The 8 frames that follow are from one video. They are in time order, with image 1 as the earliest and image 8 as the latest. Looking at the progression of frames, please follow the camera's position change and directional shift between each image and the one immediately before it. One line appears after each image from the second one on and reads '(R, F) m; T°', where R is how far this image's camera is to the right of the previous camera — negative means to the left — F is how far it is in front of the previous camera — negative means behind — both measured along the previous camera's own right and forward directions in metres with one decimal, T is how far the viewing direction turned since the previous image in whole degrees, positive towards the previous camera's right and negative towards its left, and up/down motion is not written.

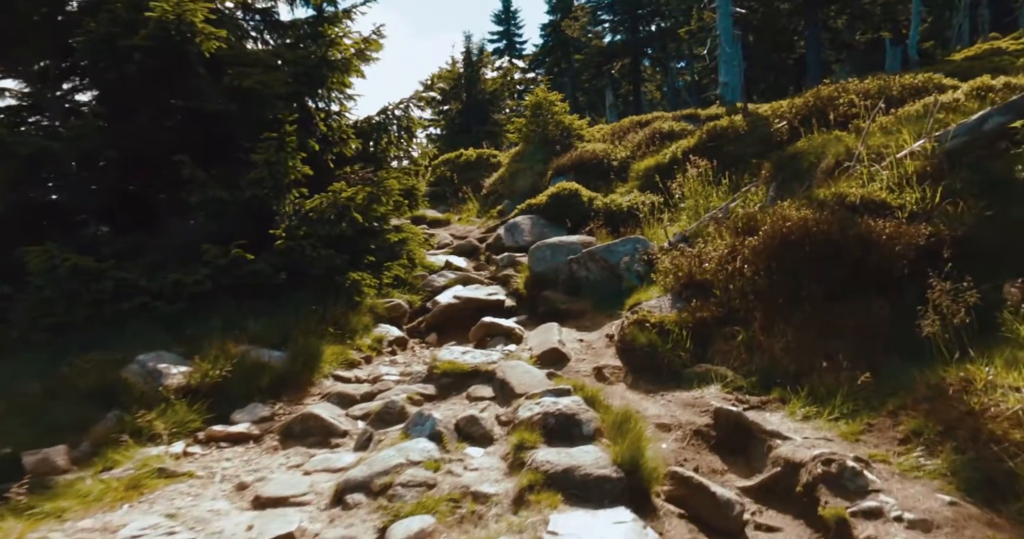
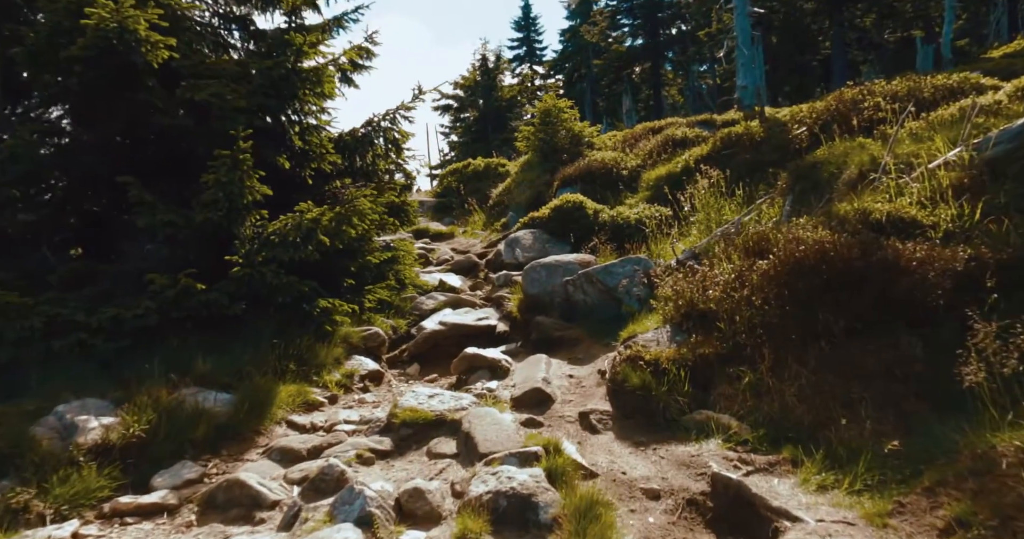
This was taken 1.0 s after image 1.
(+0.3, +0.5) m; -2°
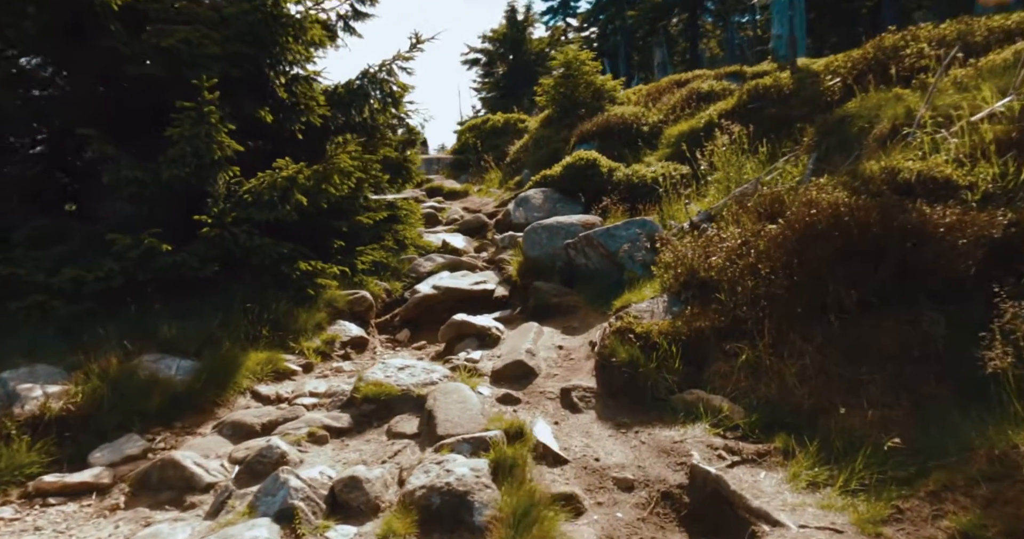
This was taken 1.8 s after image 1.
(+0.3, +0.4) m; -3°
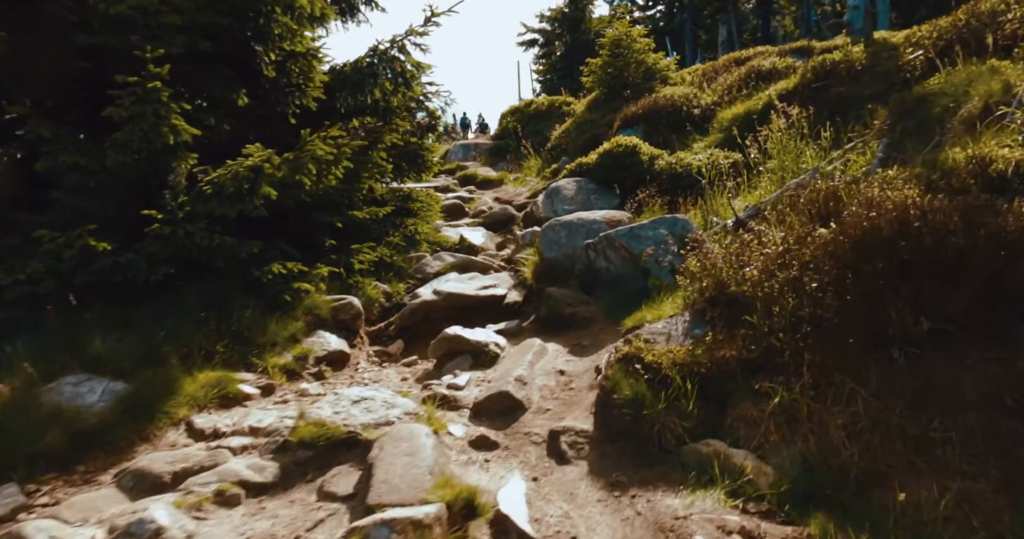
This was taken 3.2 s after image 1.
(+0.4, +0.8) m; -5°
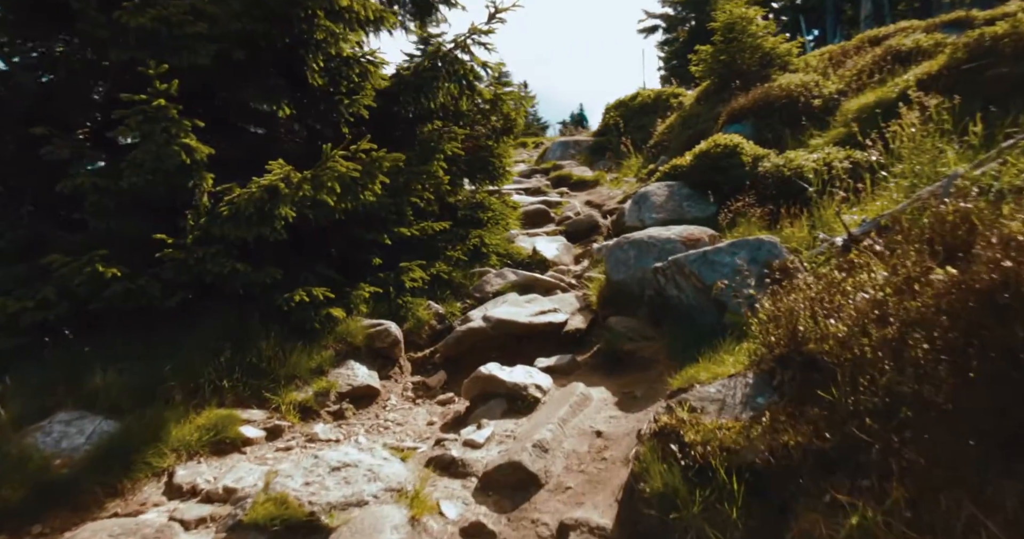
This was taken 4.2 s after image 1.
(+0.5, +0.7) m; -11°
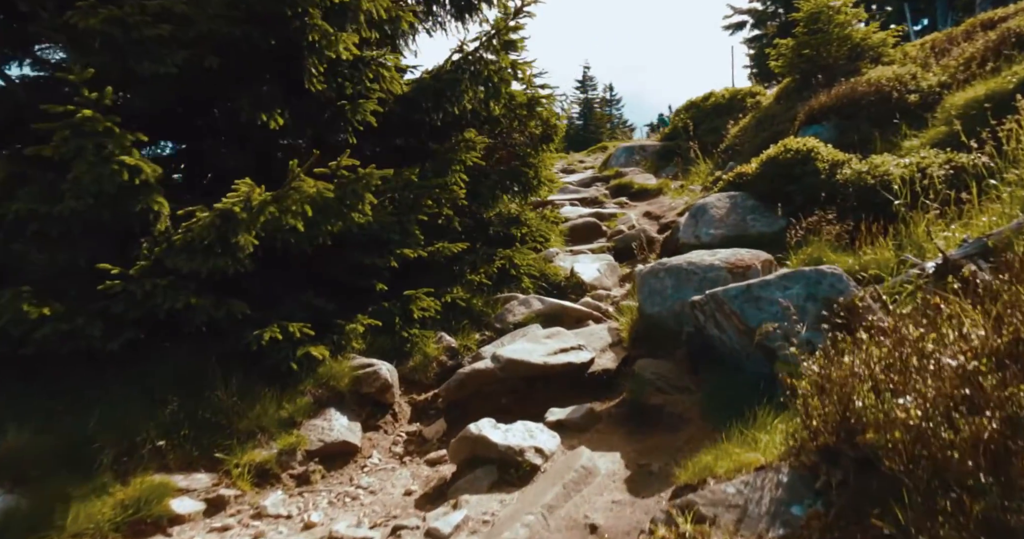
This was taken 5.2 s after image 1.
(+0.5, +0.7) m; -8°
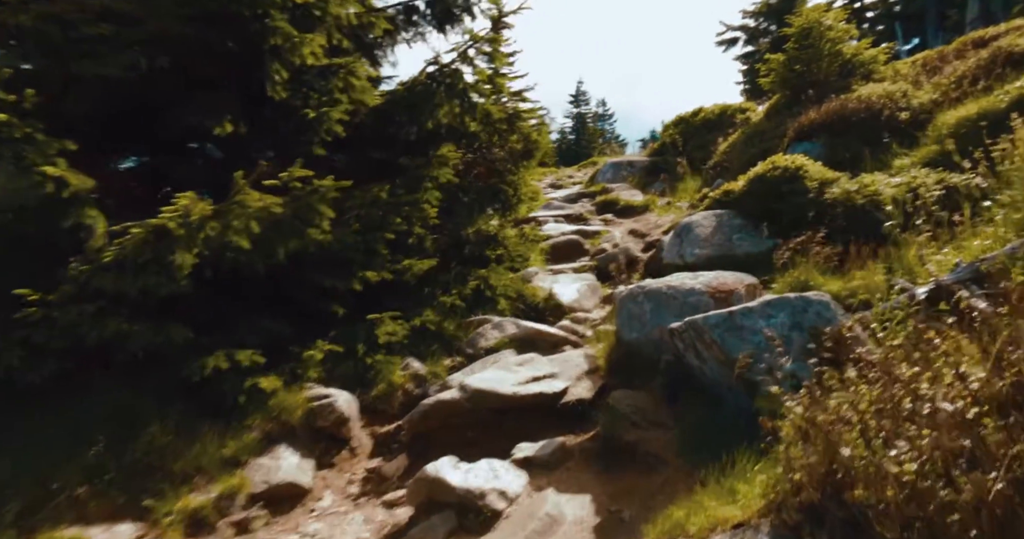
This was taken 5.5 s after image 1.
(+0.2, +0.3) m; +1°
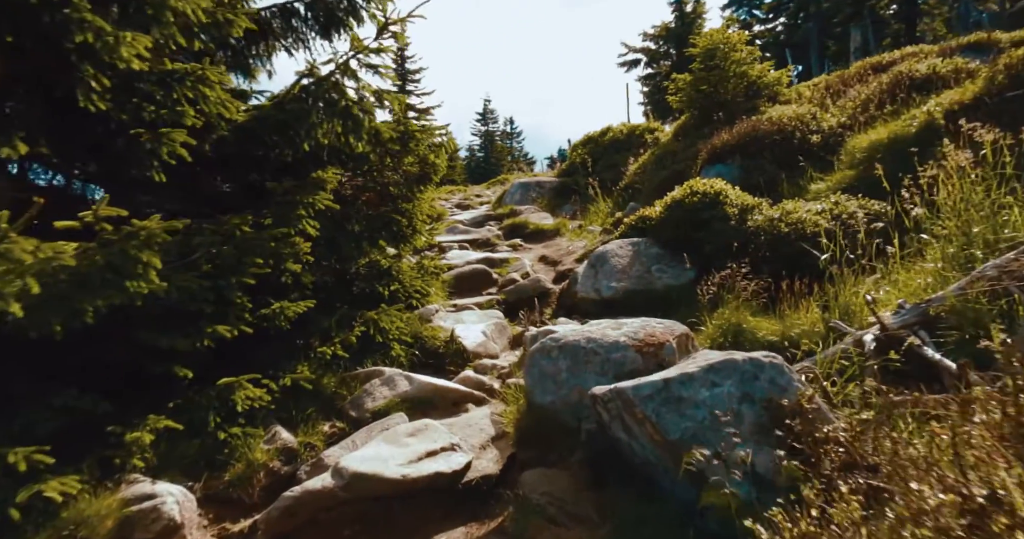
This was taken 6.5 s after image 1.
(+0.1, +0.7) m; +8°
